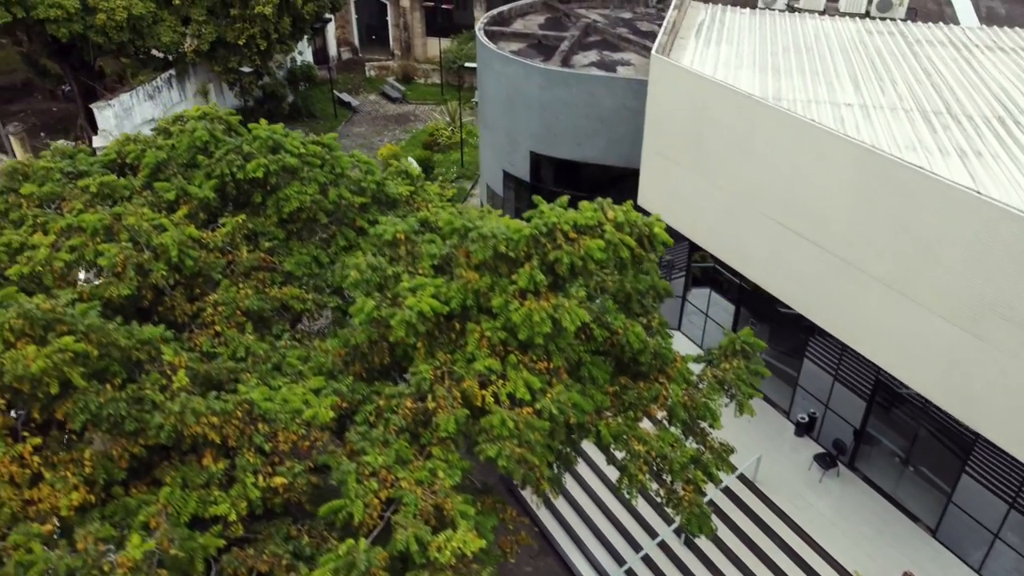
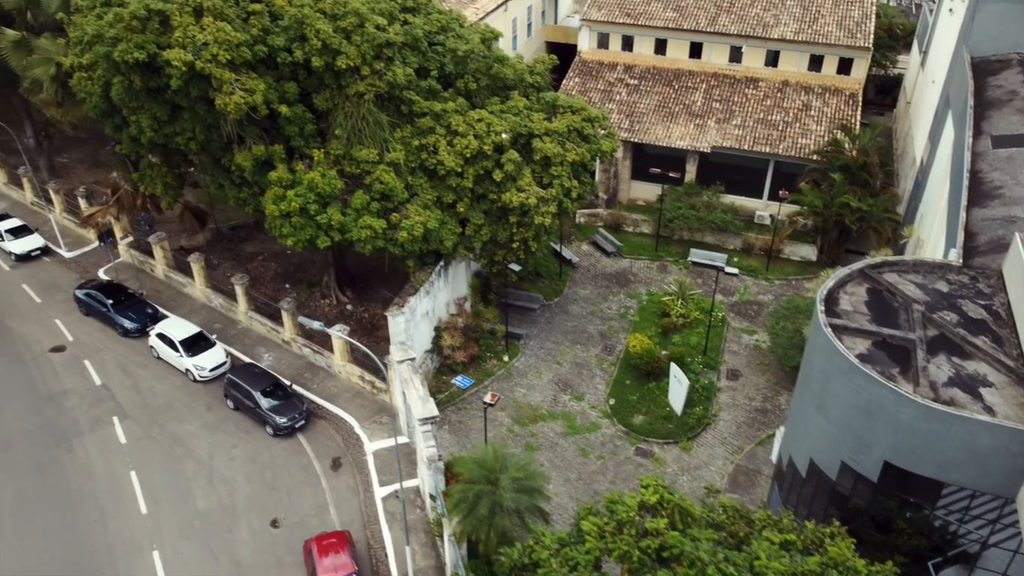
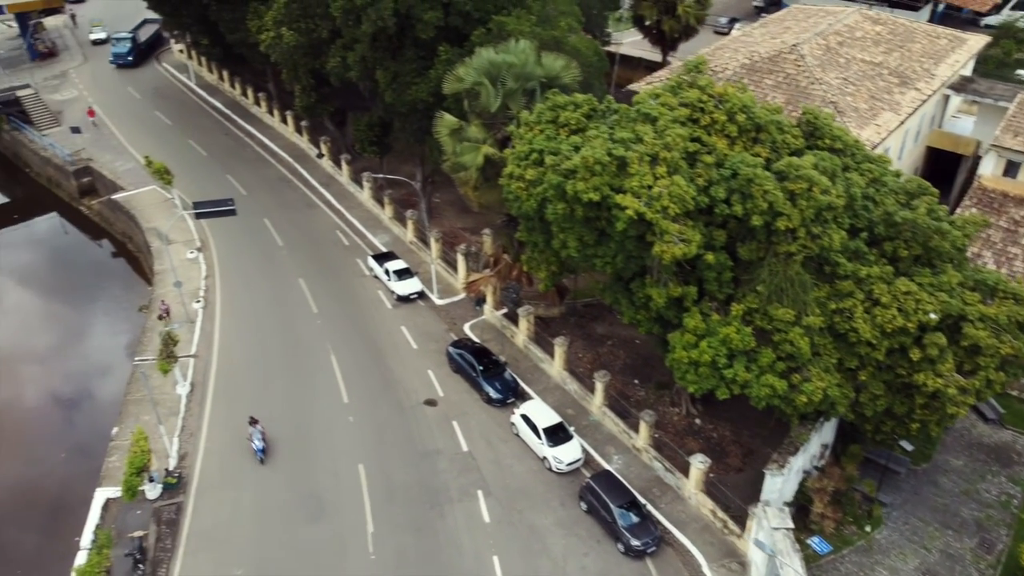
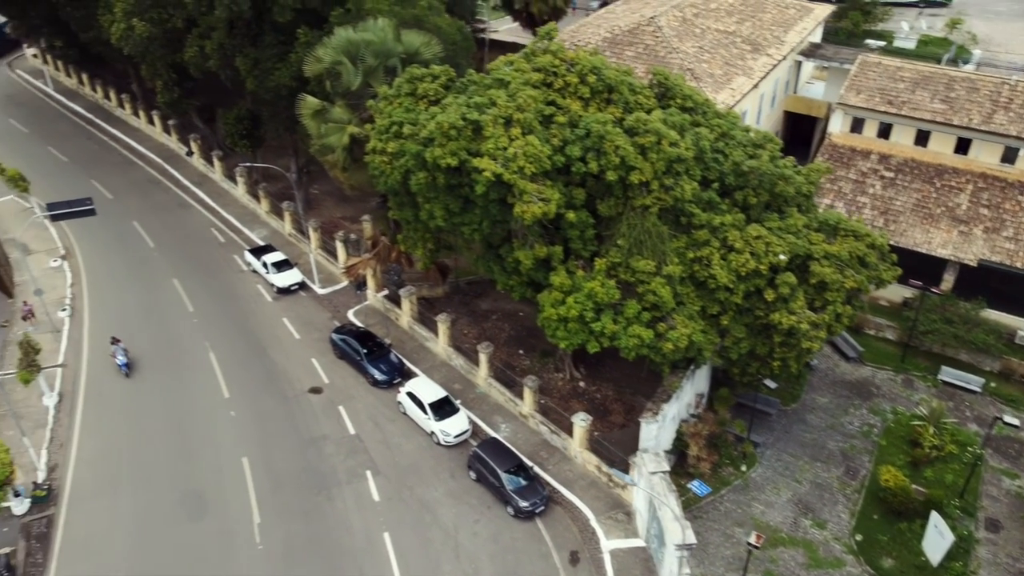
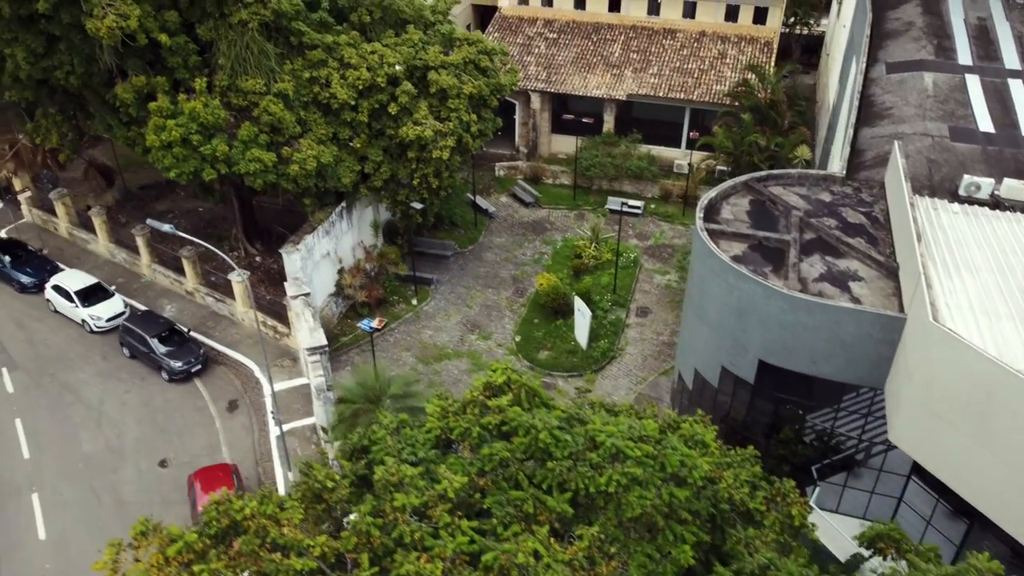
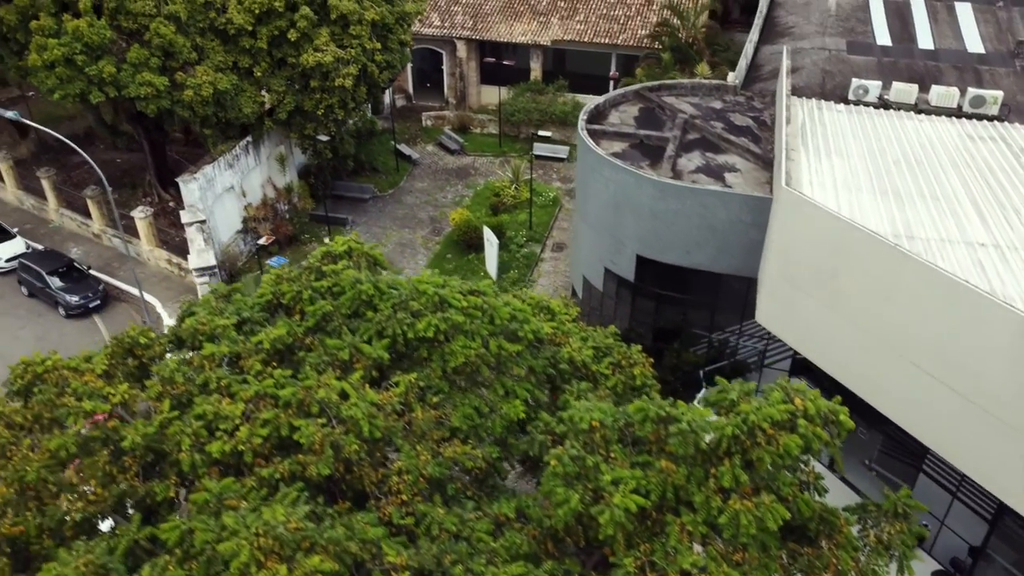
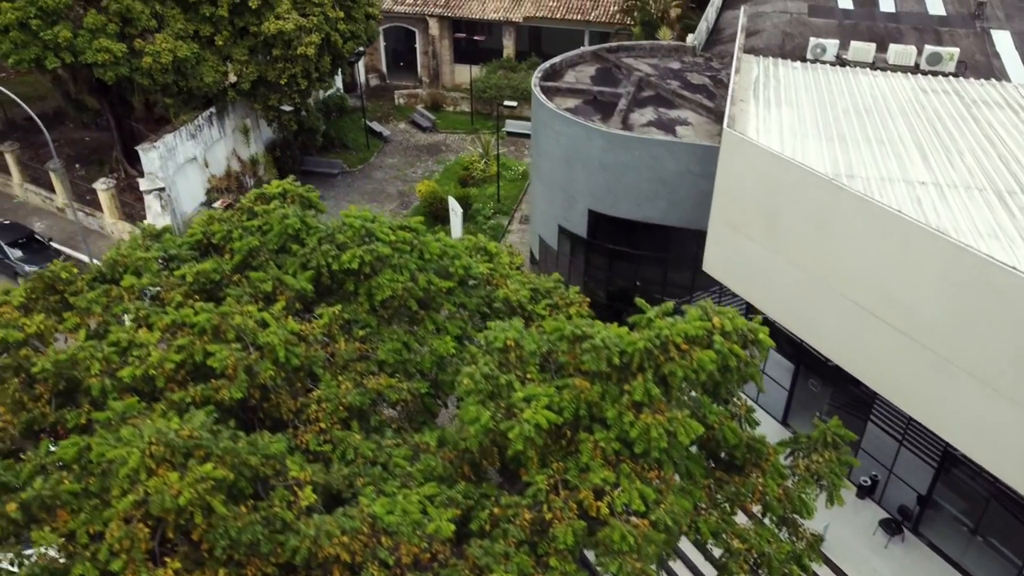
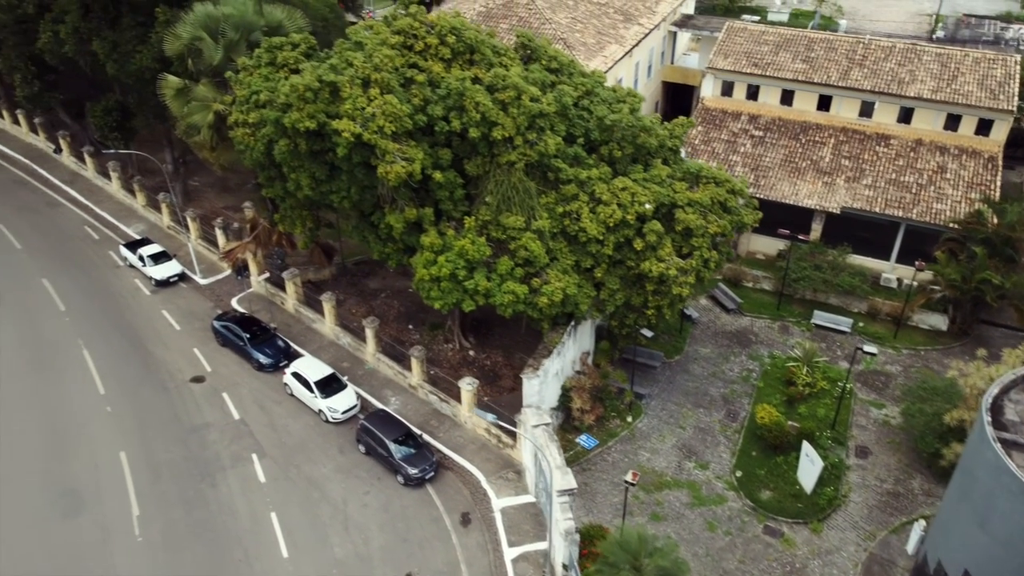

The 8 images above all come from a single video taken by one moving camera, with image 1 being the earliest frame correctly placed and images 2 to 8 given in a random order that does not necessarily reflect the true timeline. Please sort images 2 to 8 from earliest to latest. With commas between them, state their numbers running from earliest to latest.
7, 6, 5, 2, 8, 4, 3
